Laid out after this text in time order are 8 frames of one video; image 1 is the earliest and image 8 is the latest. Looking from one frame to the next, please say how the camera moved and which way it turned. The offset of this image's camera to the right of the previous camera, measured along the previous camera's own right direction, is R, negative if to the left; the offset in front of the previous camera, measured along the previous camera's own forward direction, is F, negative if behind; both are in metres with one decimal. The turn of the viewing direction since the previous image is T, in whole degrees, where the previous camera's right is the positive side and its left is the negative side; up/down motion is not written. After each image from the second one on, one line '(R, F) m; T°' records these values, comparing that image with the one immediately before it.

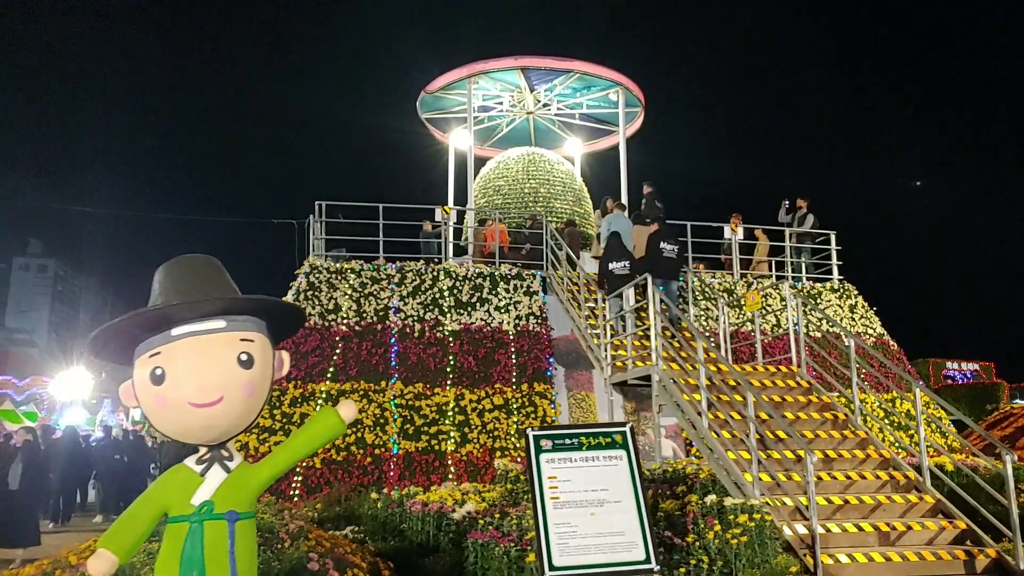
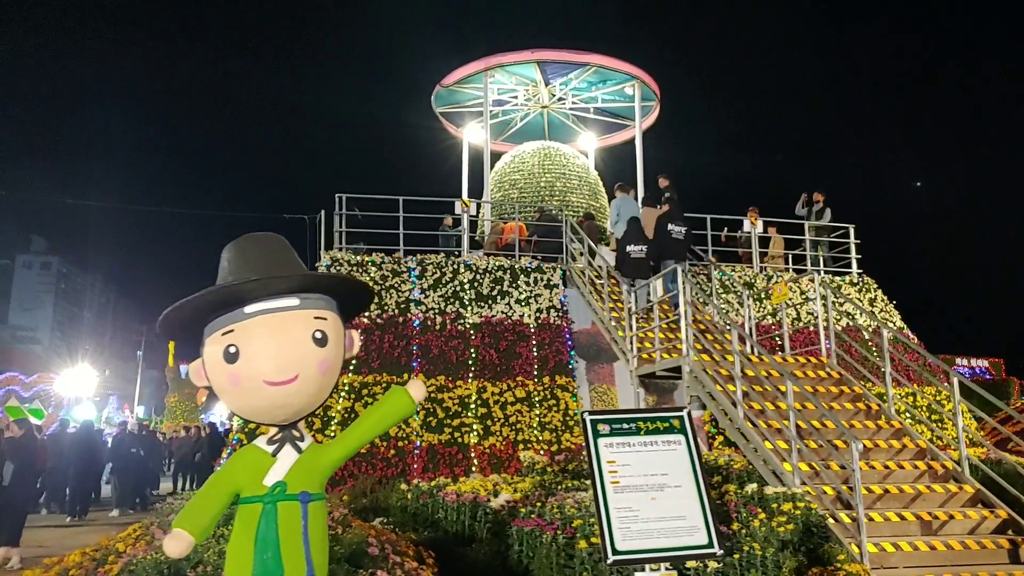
(-0.3, 0.0) m; 0°
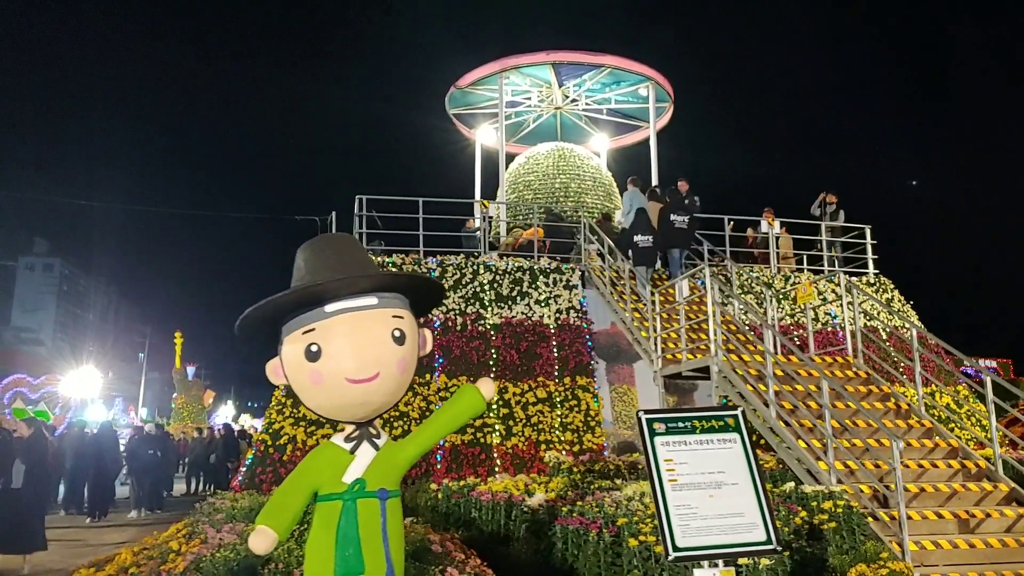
(-0.3, 0.0) m; 0°
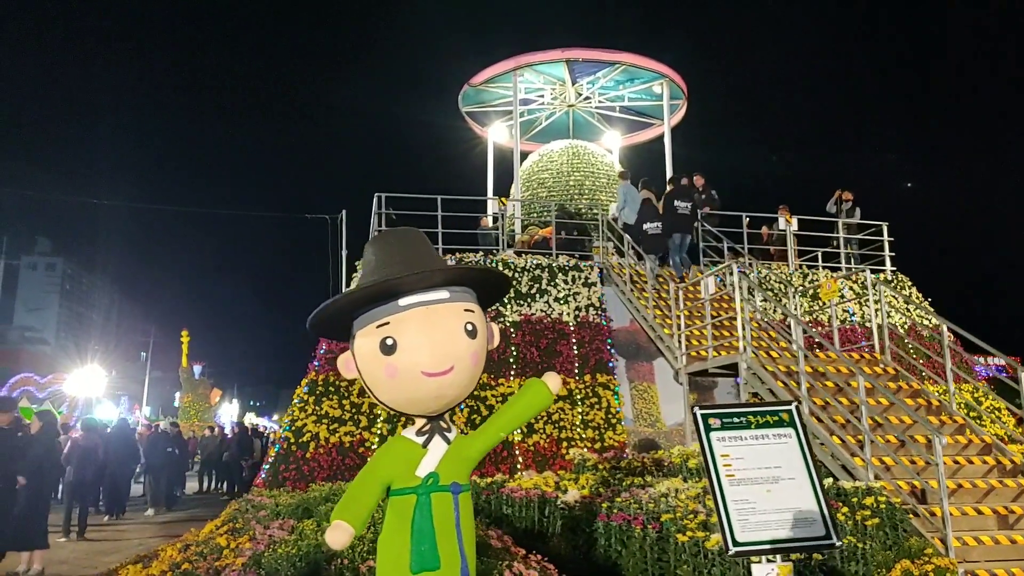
(-0.3, 0.0) m; 0°
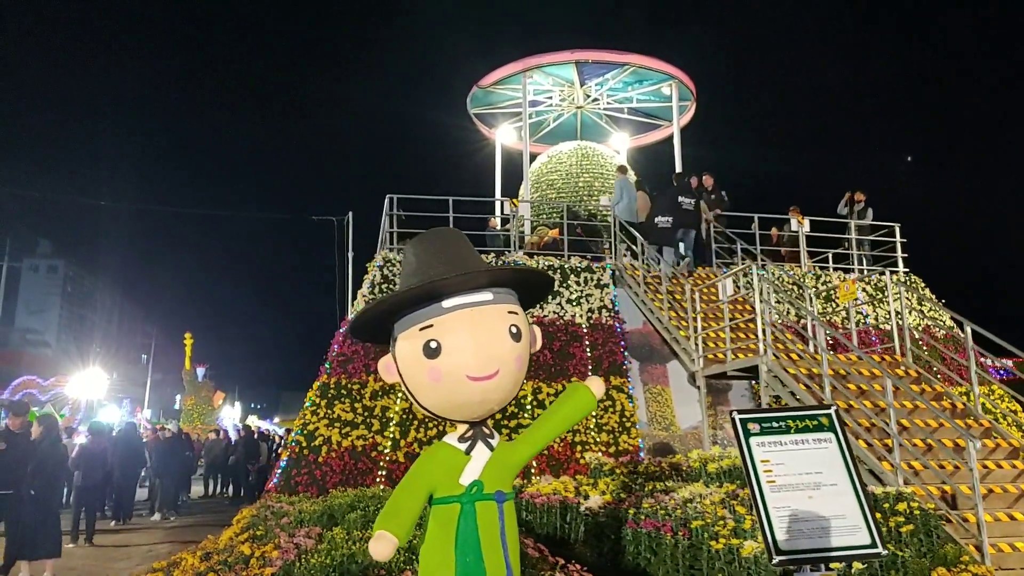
(-0.2, +0.1) m; 0°
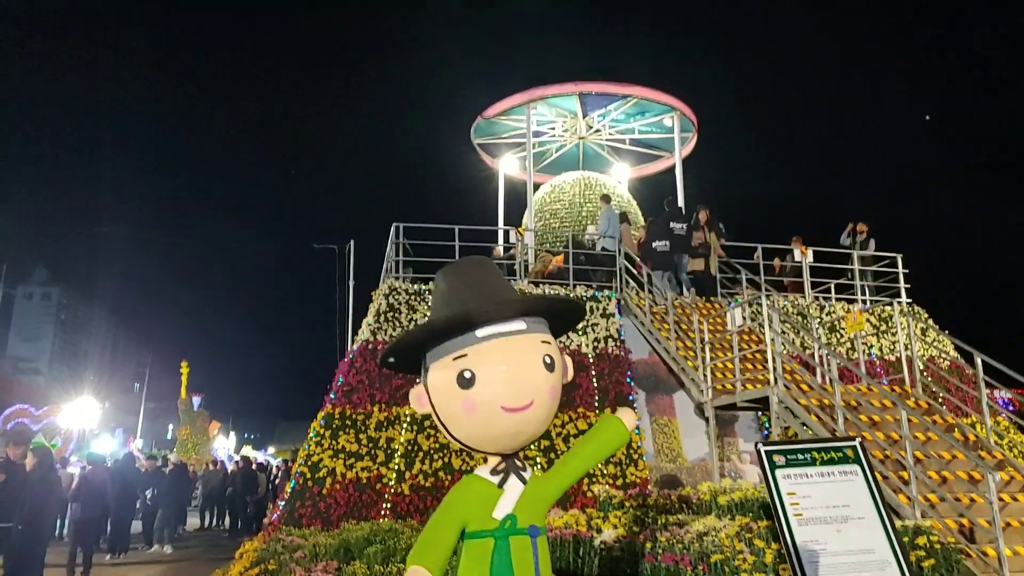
(-0.2, 0.0) m; 0°
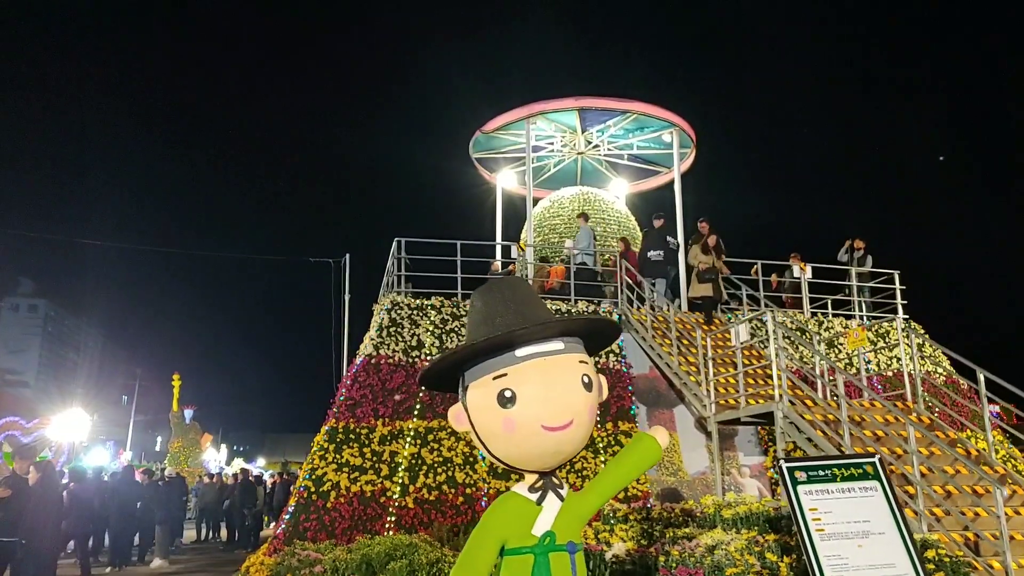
(-0.2, -0.1) m; +1°
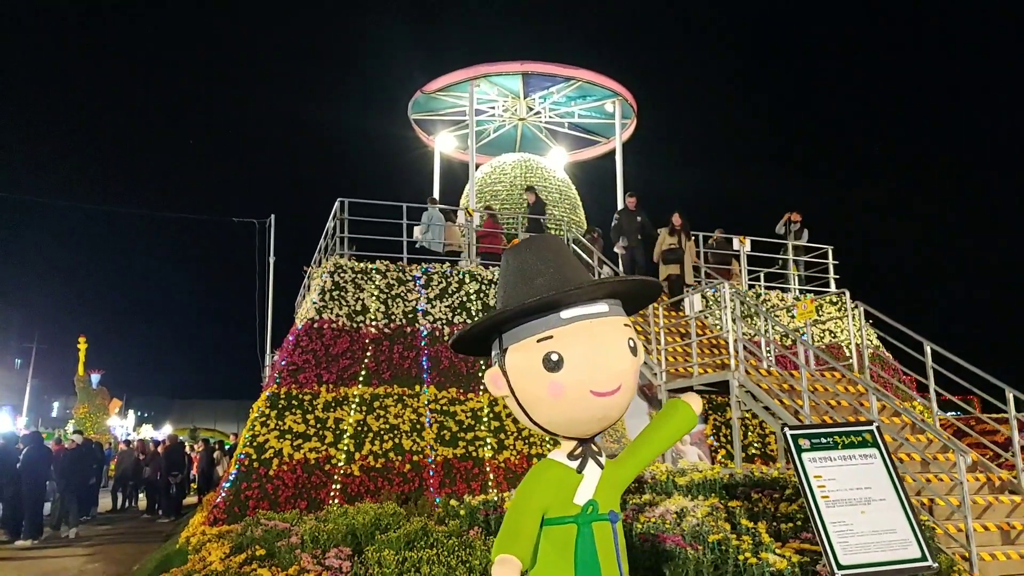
(-0.5, +0.2) m; +6°
